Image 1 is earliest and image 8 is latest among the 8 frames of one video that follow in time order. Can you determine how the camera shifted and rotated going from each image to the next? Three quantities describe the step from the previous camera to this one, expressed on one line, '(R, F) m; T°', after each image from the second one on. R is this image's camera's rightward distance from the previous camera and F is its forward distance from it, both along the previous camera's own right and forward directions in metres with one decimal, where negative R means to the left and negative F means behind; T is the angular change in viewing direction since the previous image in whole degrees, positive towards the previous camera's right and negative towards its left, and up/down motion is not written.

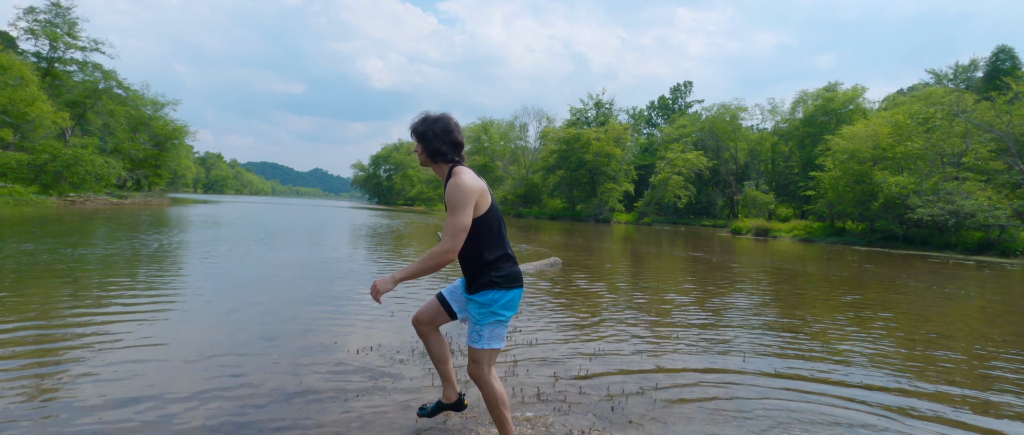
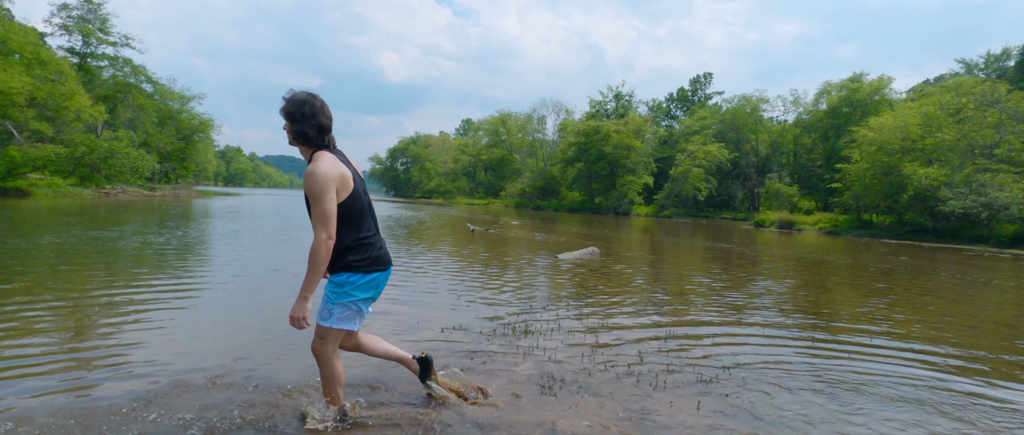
(-0.4, -0.1) m; -2°
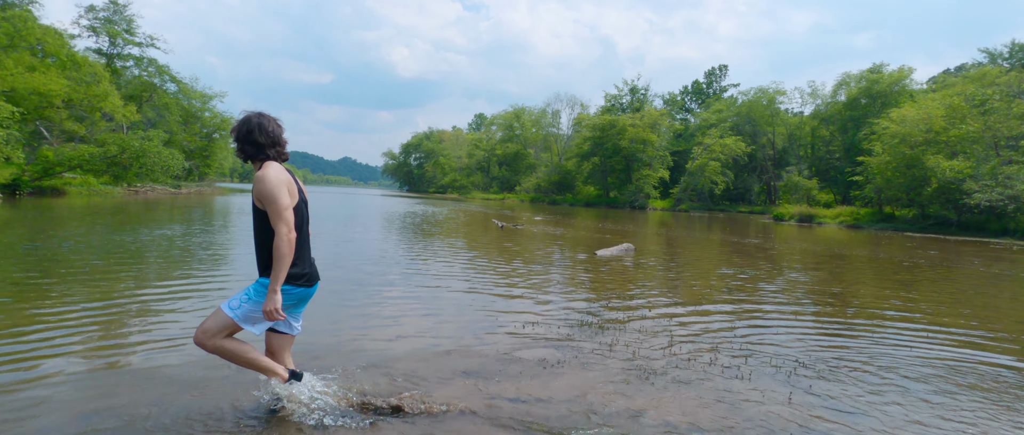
(-0.4, -0.2) m; -1°
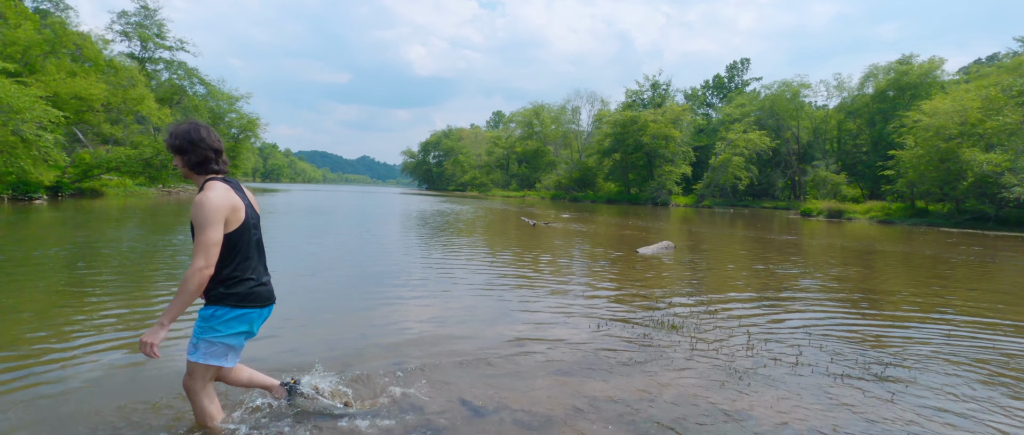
(-0.4, -0.1) m; -2°
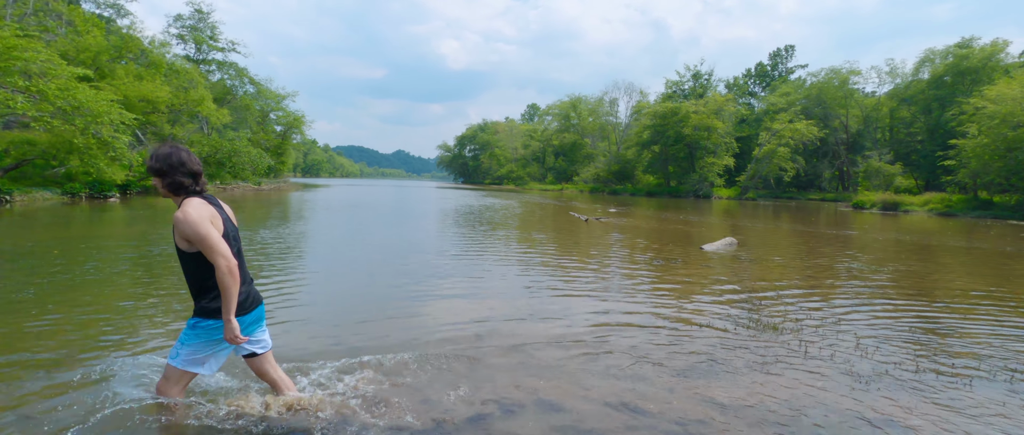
(-0.5, -0.1) m; -4°
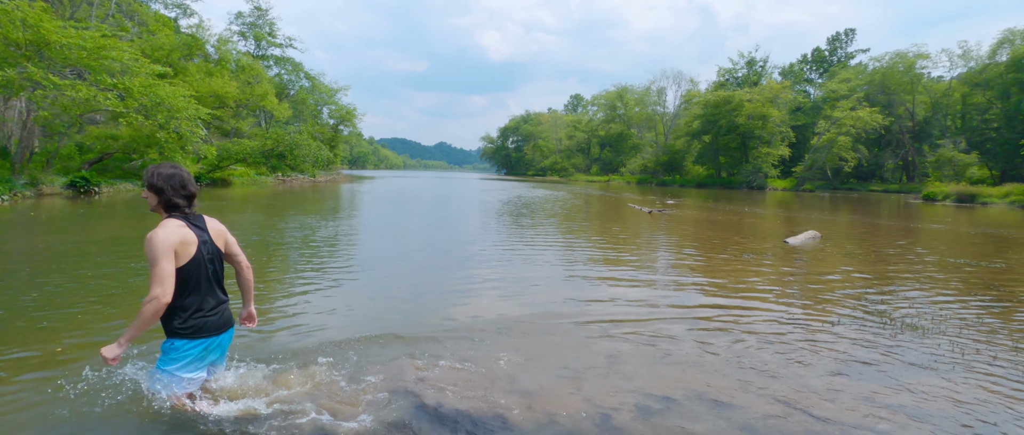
(-0.5, 0.0) m; -4°
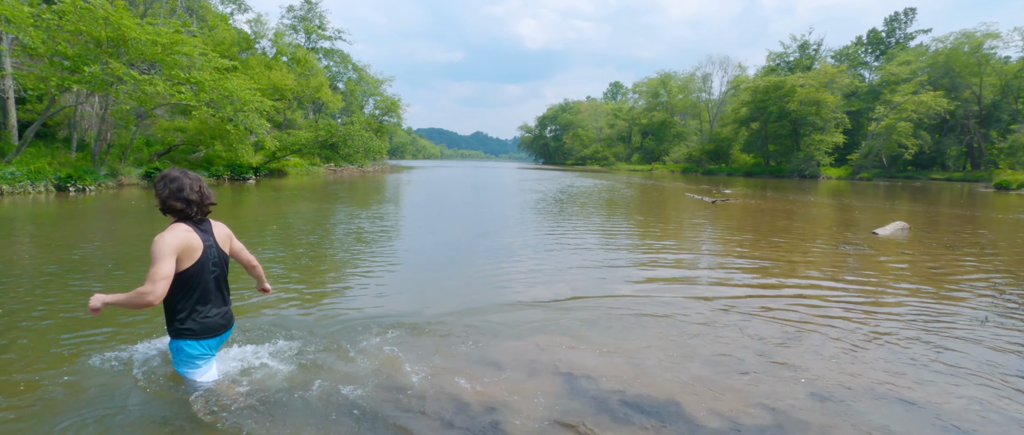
(-0.6, 0.0) m; -4°
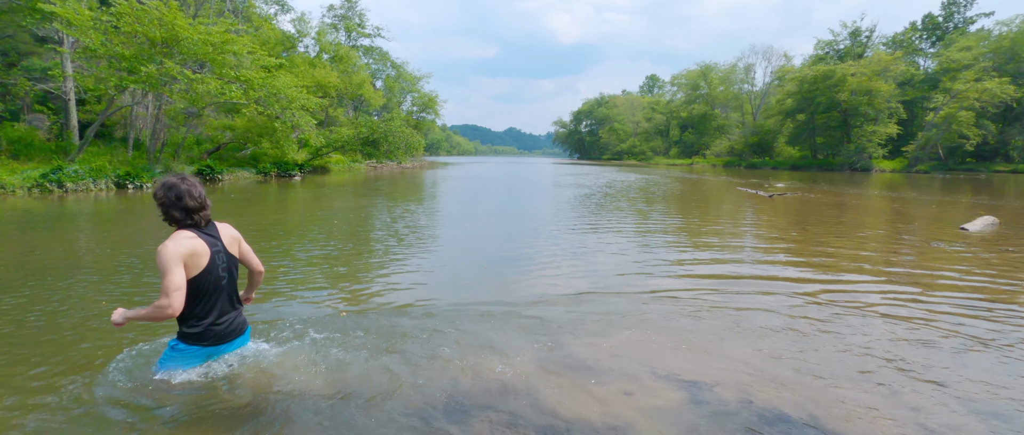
(-0.3, +0.2) m; -4°
